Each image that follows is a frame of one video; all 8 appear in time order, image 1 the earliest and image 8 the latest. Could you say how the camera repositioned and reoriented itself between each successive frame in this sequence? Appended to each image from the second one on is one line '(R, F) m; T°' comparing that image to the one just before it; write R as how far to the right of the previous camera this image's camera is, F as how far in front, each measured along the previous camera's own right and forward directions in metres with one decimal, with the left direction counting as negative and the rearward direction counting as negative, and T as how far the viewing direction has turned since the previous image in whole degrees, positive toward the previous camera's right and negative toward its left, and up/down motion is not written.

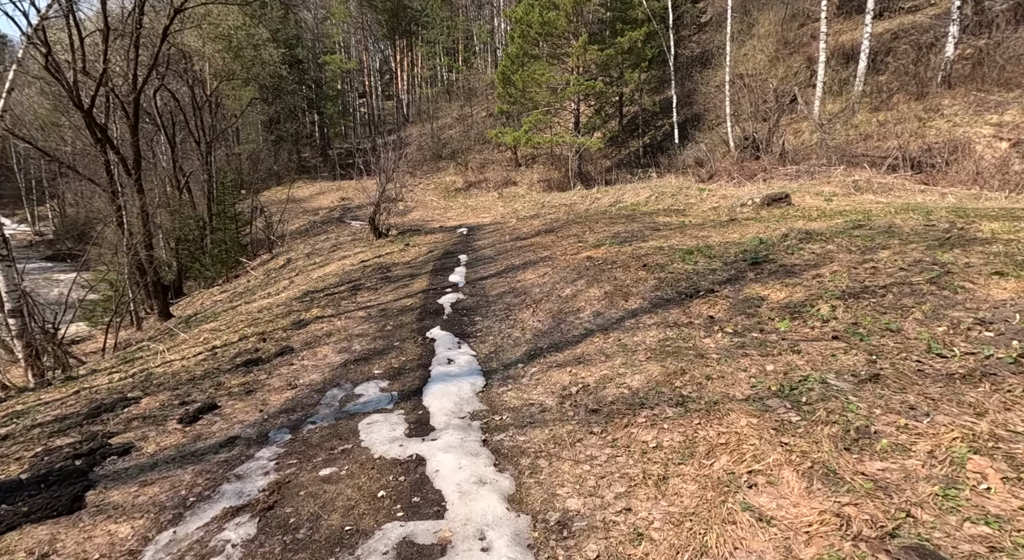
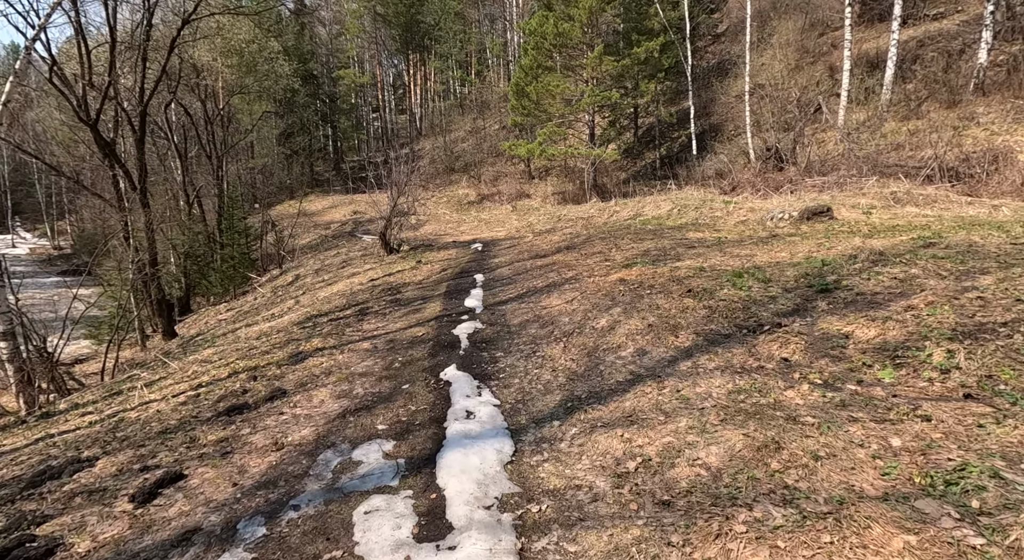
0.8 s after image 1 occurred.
(-0.1, +0.7) m; -1°
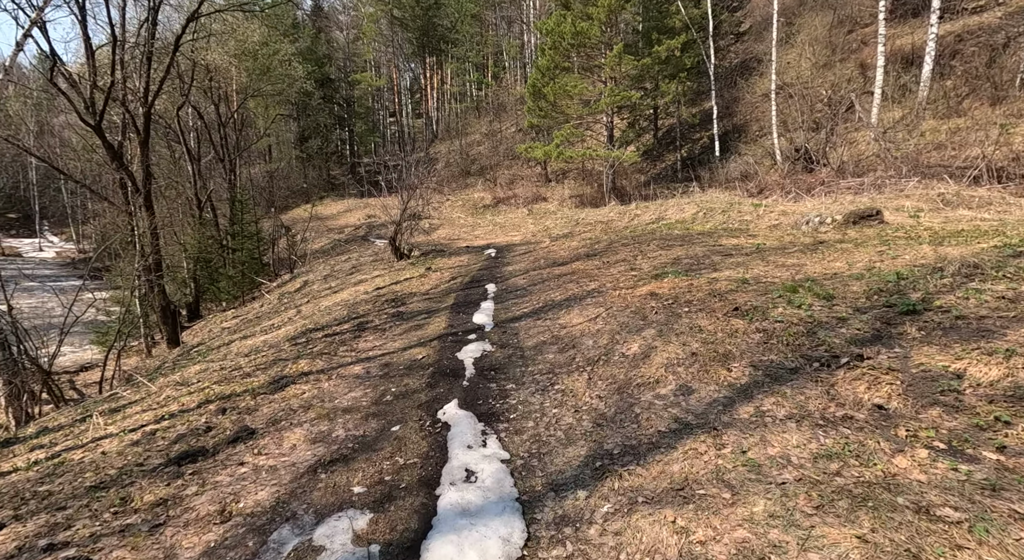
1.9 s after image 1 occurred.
(0.0, +0.7) m; -1°
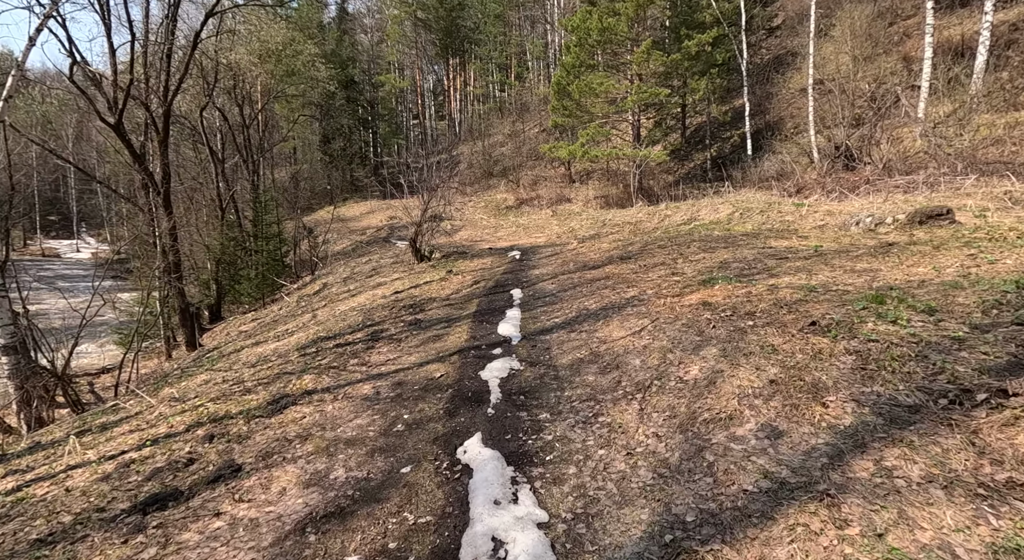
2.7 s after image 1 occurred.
(-0.1, +0.6) m; -2°
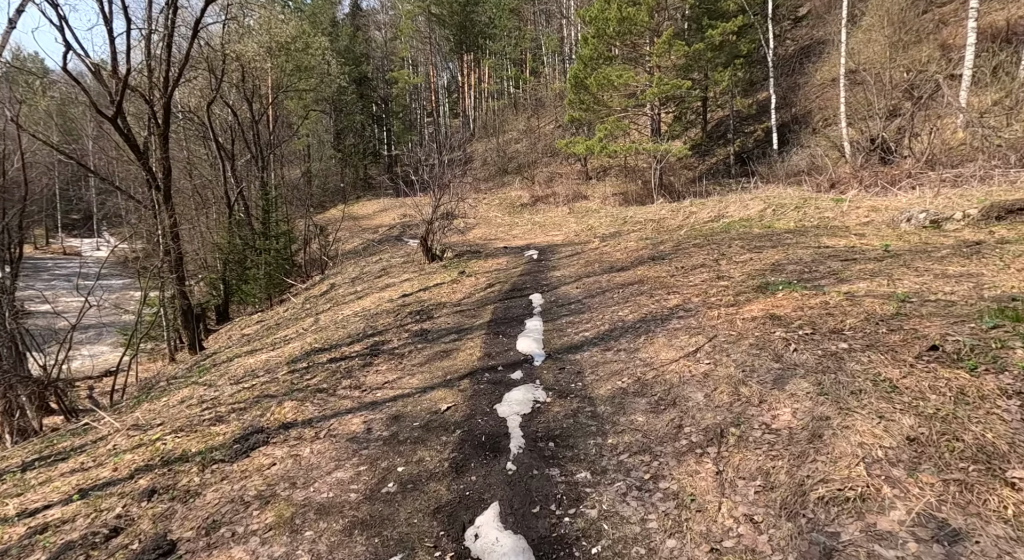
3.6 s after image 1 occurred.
(-0.1, +0.8) m; -1°
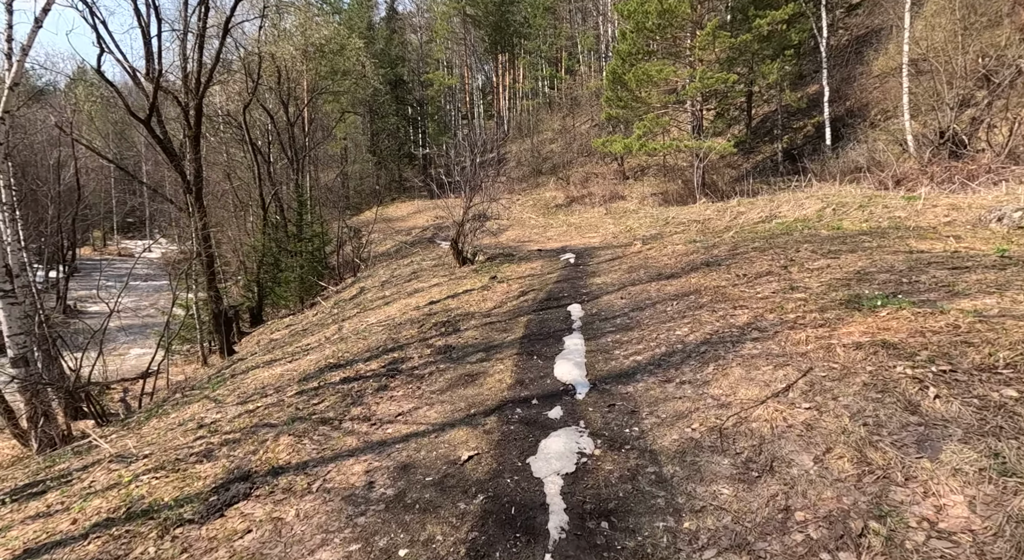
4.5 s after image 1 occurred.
(0.0, +0.7) m; -3°
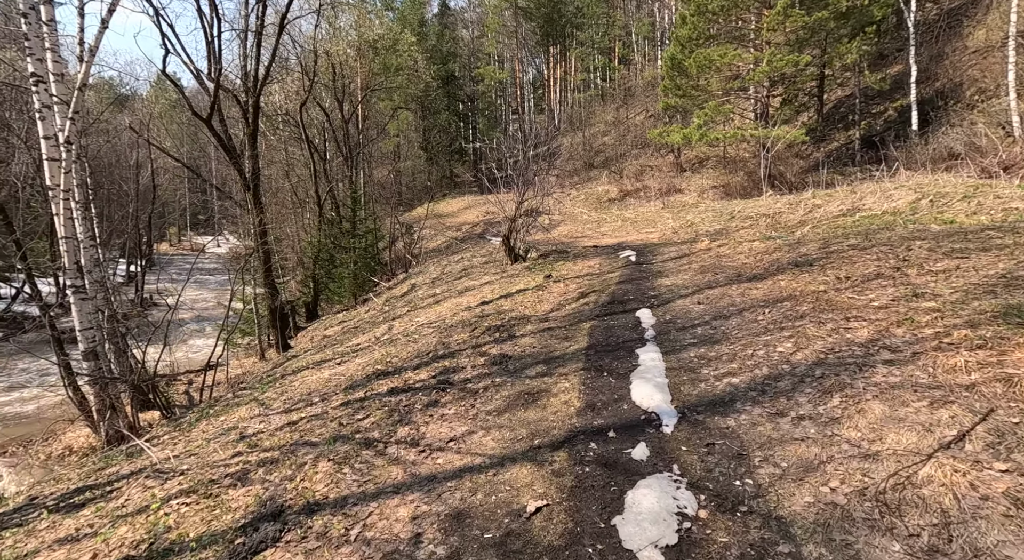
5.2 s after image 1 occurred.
(-0.1, +0.5) m; -4°
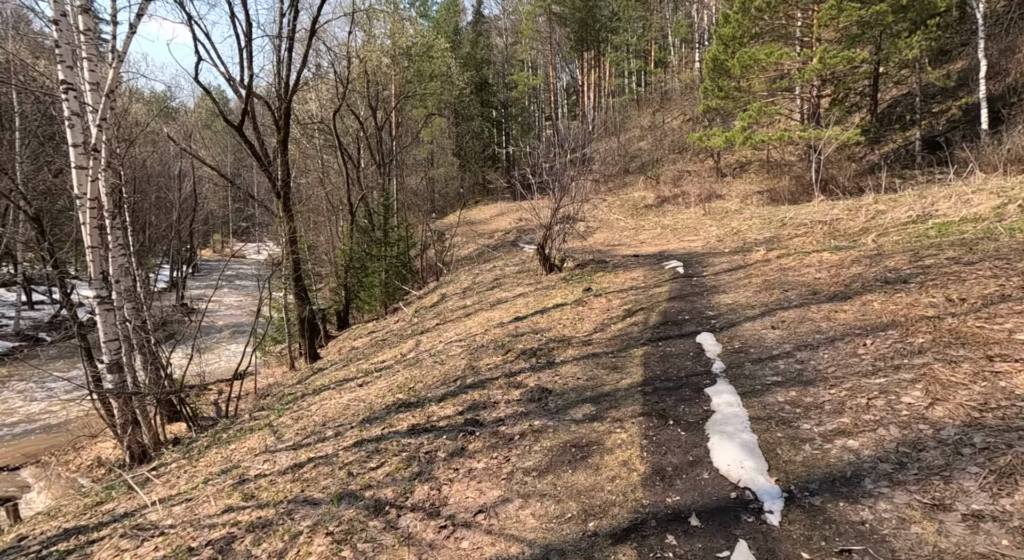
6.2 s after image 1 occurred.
(-0.1, +0.7) m; -3°
